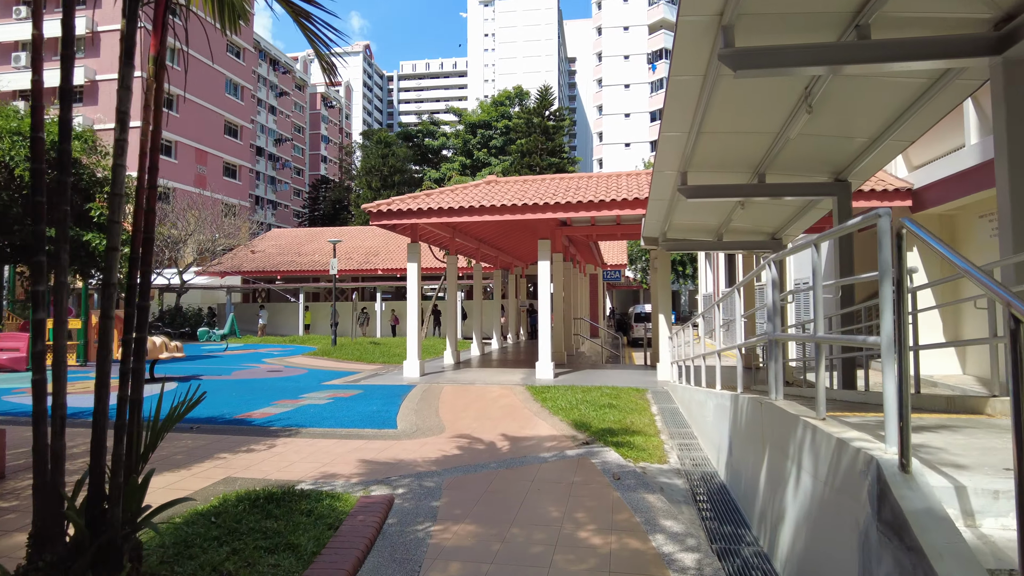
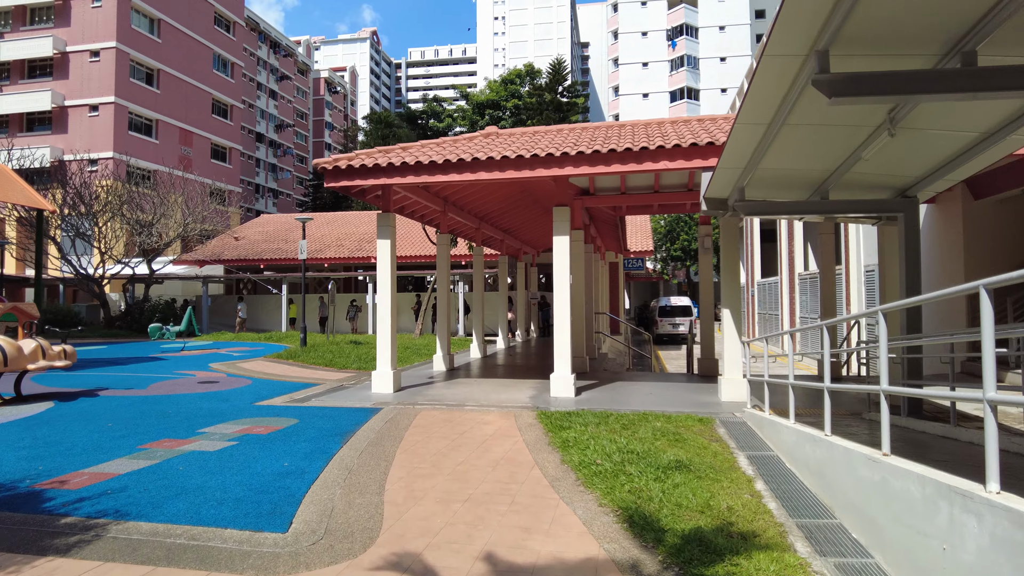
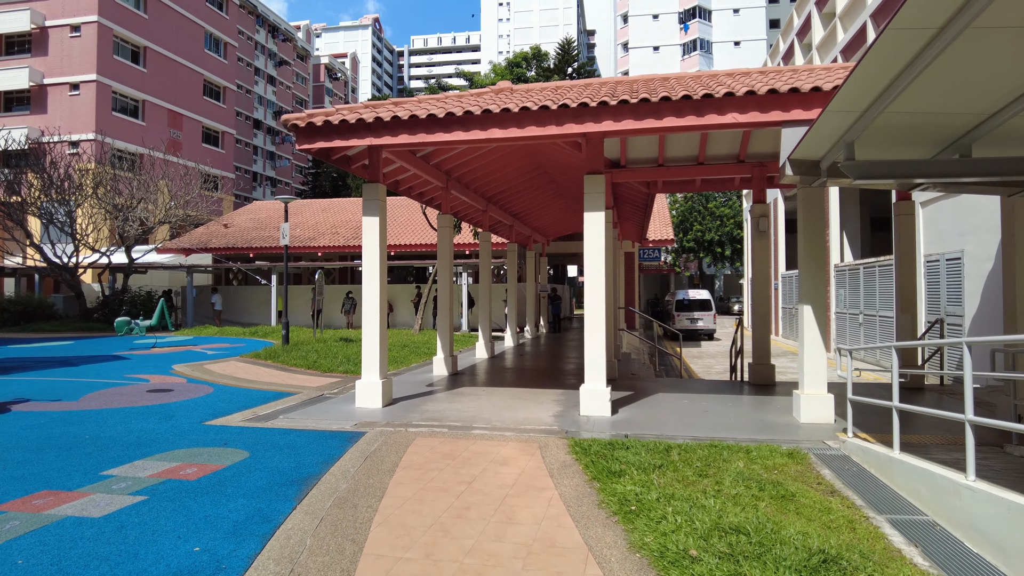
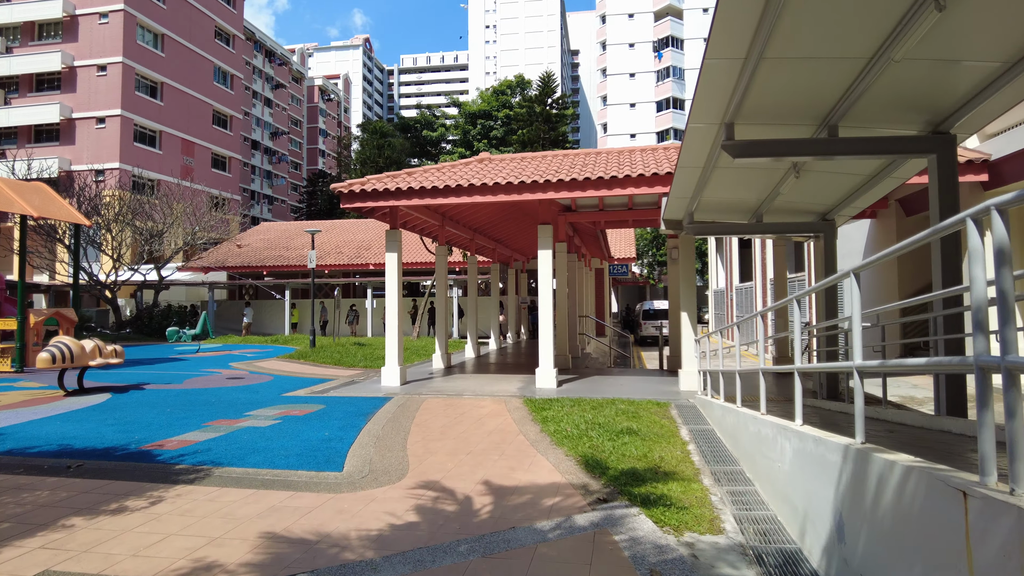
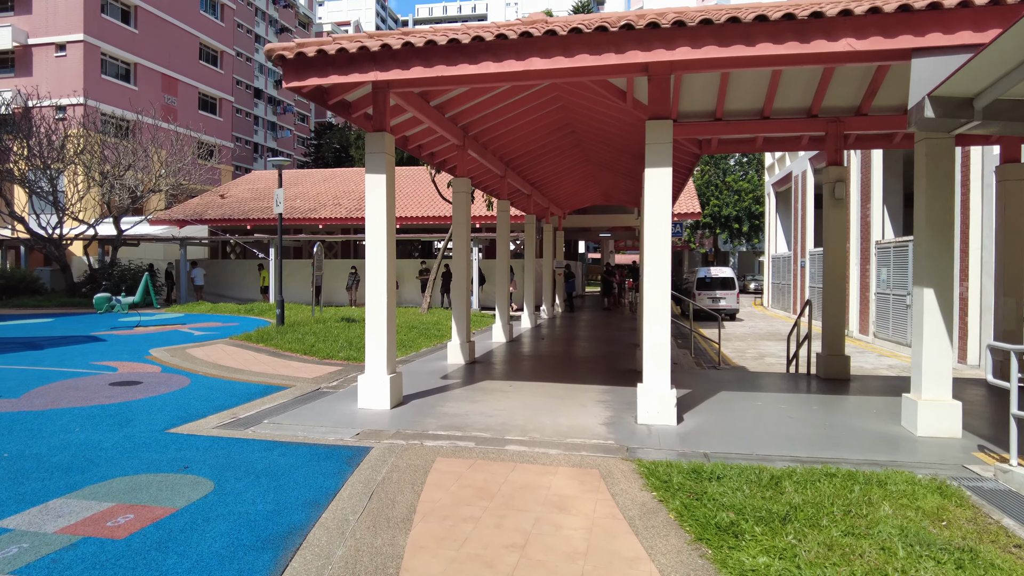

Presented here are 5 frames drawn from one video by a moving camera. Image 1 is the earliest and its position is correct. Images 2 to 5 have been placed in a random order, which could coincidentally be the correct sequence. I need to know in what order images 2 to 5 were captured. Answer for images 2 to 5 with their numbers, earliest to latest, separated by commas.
4, 2, 3, 5
